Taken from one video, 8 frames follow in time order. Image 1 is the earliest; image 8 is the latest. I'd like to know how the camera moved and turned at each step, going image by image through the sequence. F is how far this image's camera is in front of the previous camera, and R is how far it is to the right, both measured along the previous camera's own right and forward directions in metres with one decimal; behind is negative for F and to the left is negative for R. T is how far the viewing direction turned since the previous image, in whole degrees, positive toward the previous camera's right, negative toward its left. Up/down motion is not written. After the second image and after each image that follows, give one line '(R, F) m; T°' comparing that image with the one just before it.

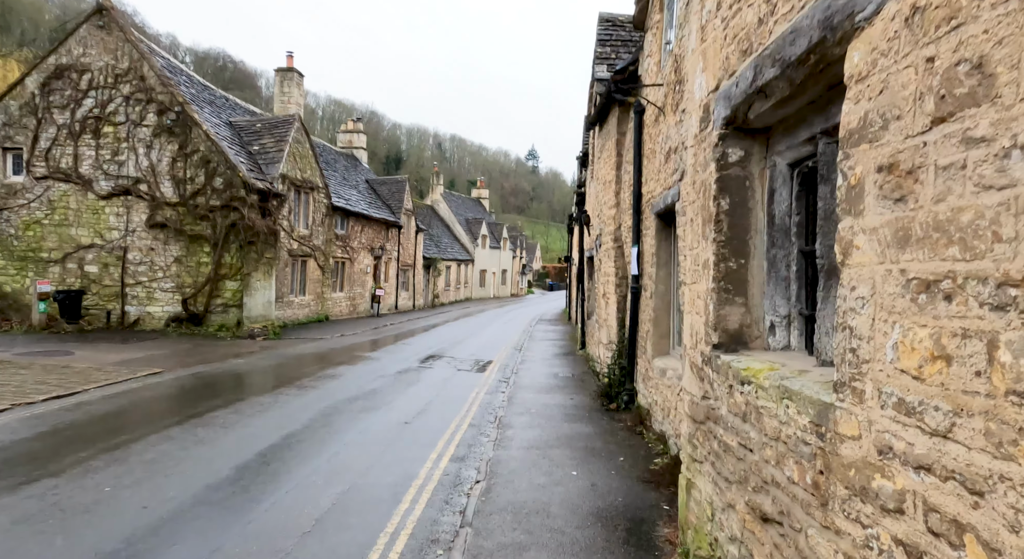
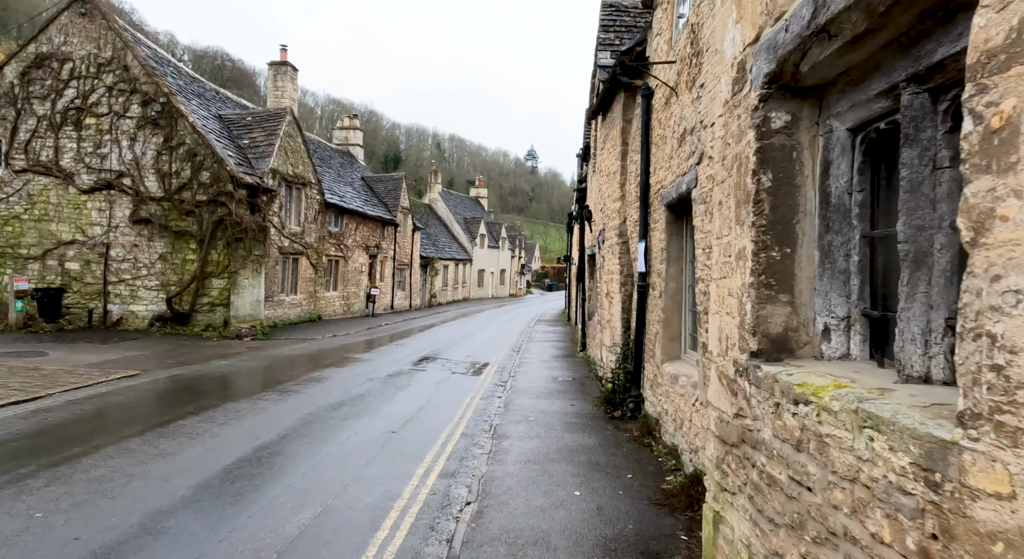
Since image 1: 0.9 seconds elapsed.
(0.0, +0.6) m; 0°
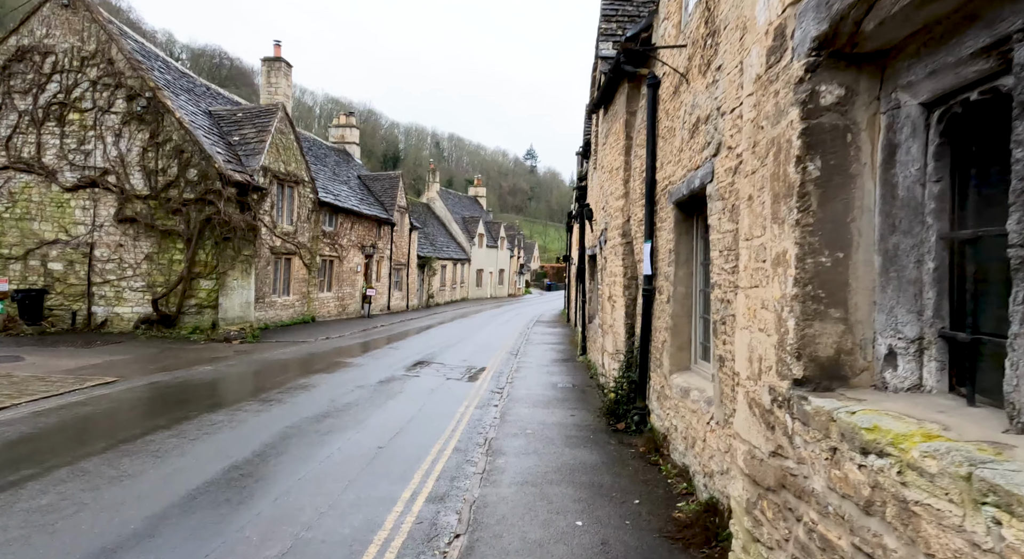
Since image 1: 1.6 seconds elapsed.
(0.0, +0.5) m; 0°
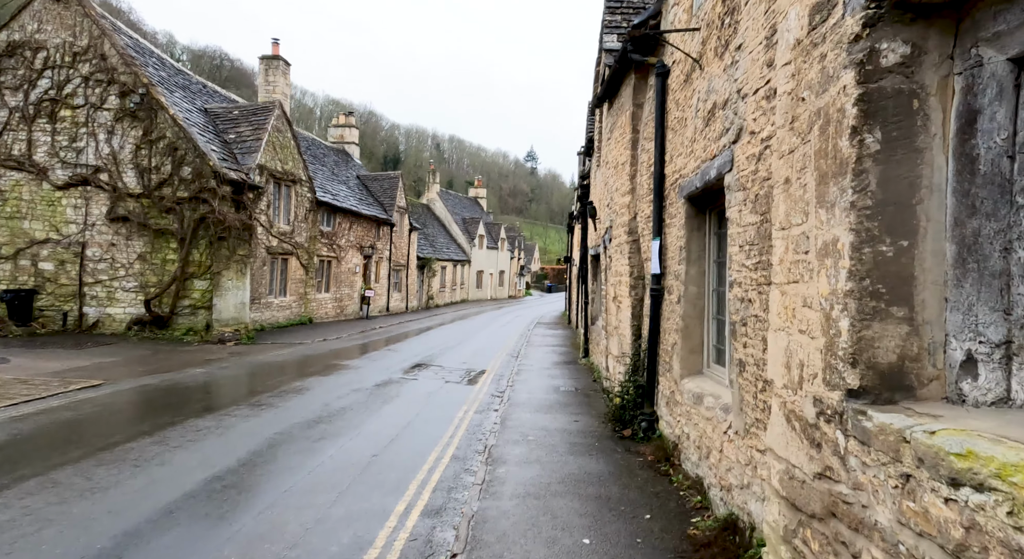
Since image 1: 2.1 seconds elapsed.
(0.0, +0.4) m; 0°
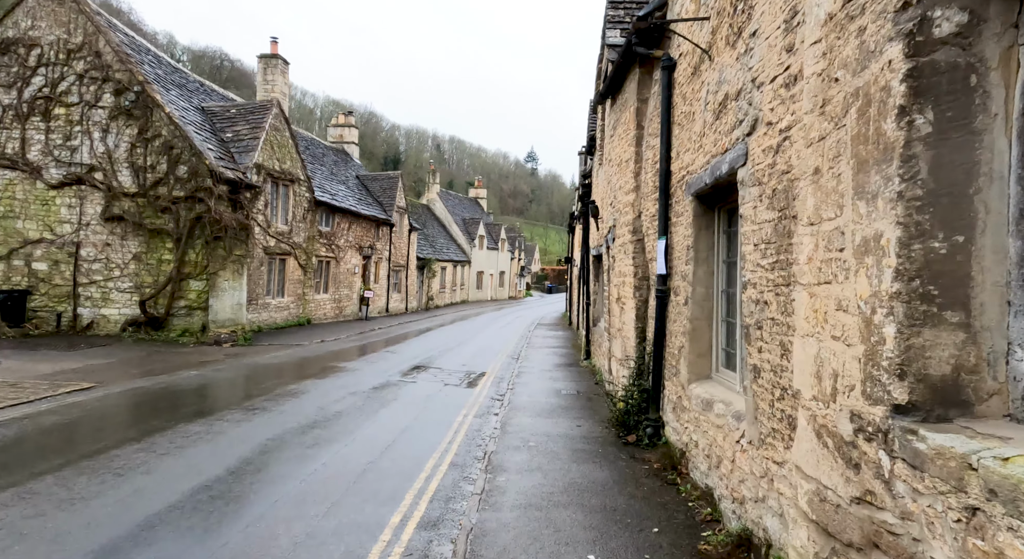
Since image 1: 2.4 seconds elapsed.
(0.0, +0.2) m; 0°
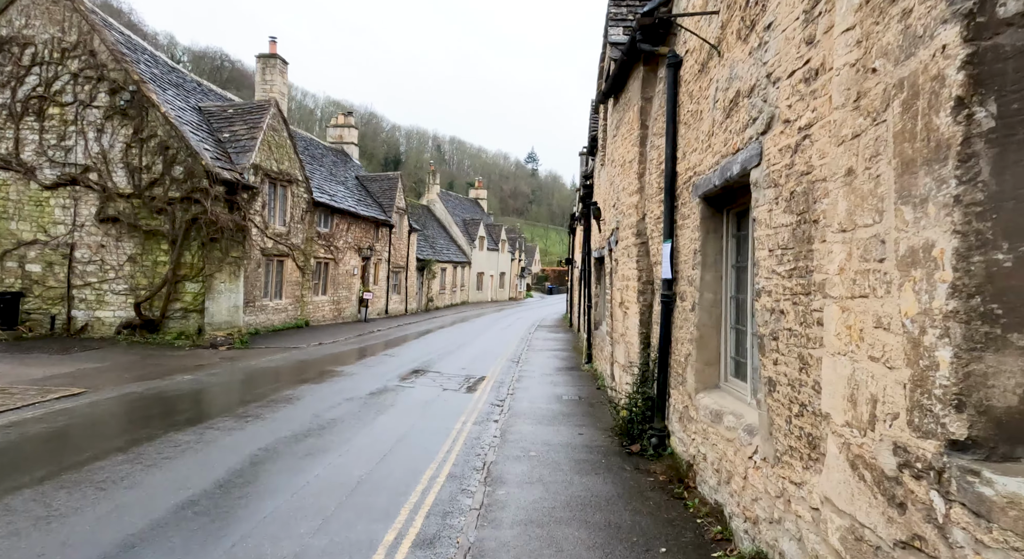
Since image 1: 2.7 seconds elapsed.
(0.0, +0.2) m; 0°
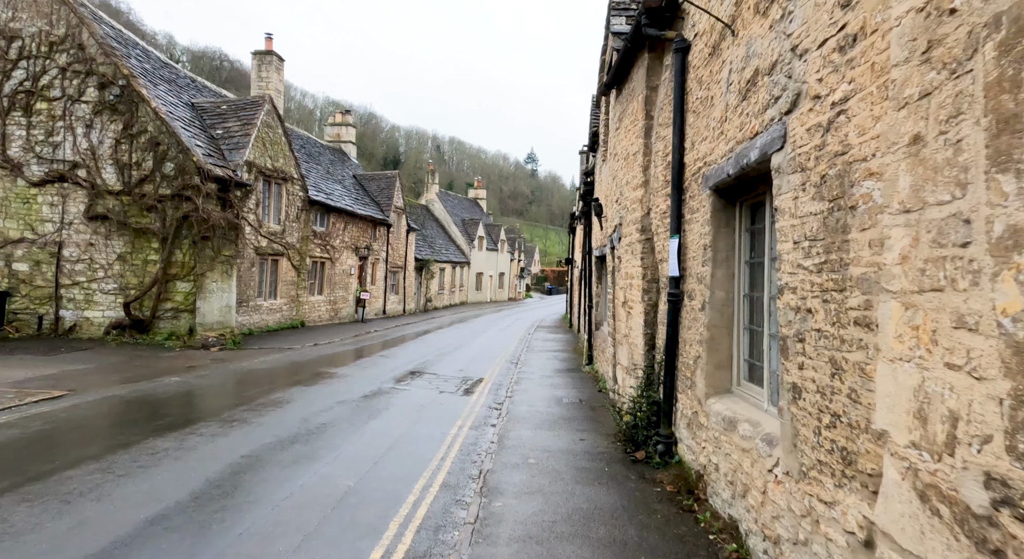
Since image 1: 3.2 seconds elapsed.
(0.0, +0.4) m; 0°
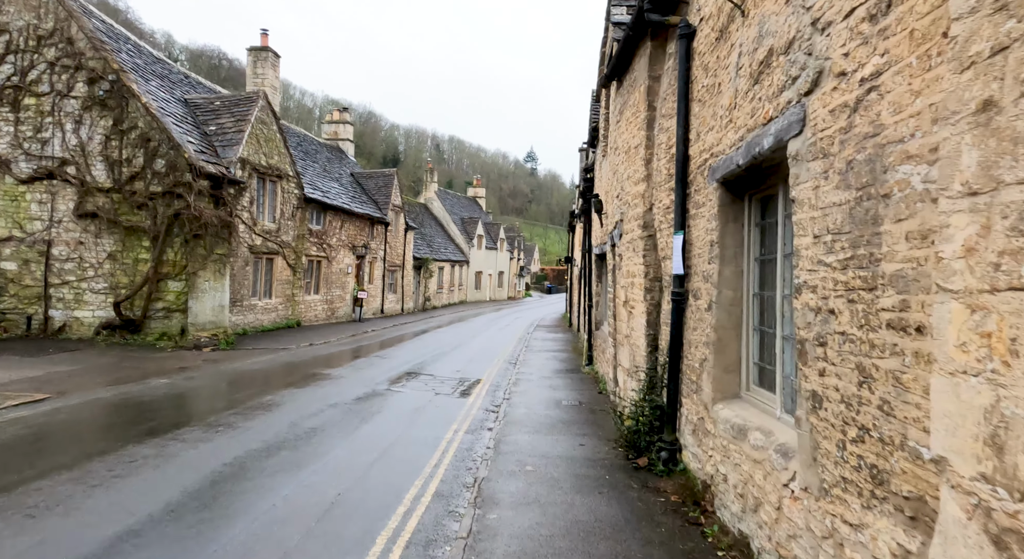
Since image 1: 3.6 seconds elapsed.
(0.0, +0.3) m; 0°
